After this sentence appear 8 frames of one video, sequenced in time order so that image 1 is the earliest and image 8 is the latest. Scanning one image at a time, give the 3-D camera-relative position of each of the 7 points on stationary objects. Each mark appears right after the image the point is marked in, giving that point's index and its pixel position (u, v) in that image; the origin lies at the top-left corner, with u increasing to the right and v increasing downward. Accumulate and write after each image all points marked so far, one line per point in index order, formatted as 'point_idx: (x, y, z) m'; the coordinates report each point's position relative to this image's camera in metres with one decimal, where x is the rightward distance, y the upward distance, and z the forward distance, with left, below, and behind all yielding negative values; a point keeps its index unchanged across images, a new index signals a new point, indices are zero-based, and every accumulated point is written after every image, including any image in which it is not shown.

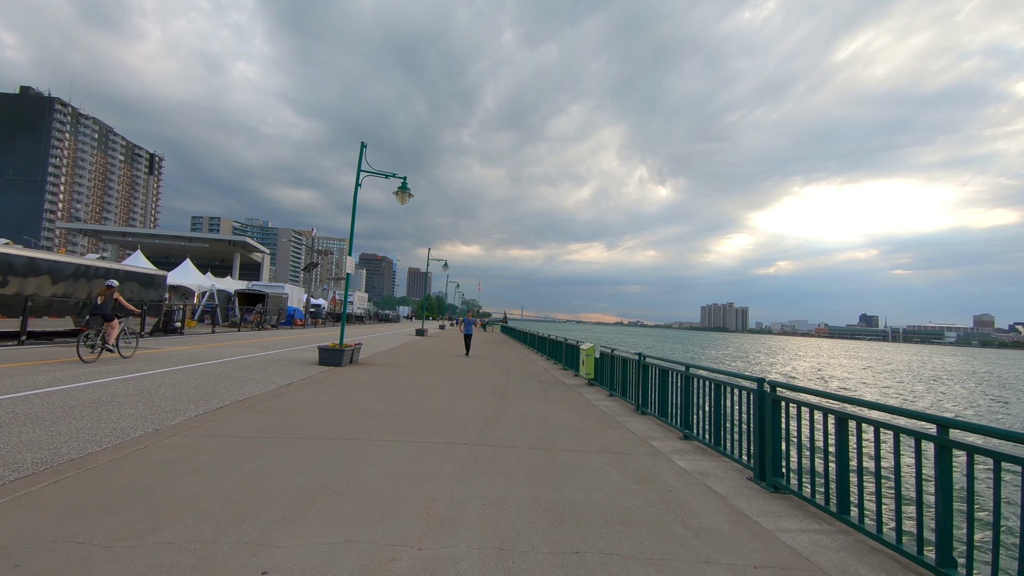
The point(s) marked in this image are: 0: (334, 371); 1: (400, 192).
0: (-4.9, -2.3, +12.1) m
1: (-3.7, +3.1, +14.4) m
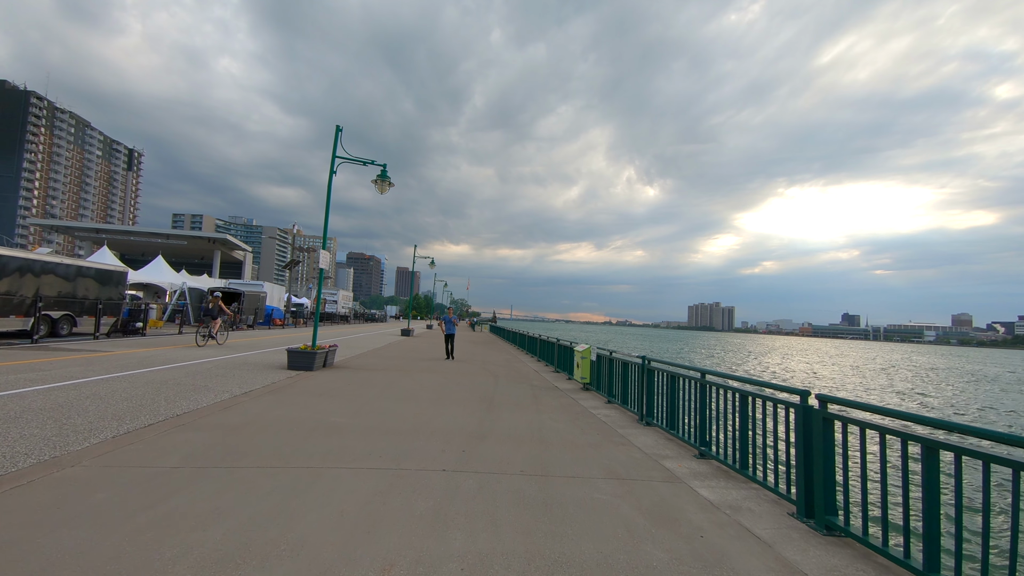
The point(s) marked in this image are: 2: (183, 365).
0: (-5.2, -2.2, +10.9) m
1: (-4.0, +3.2, +13.2) m
2: (-8.6, -2.0, +11.4) m
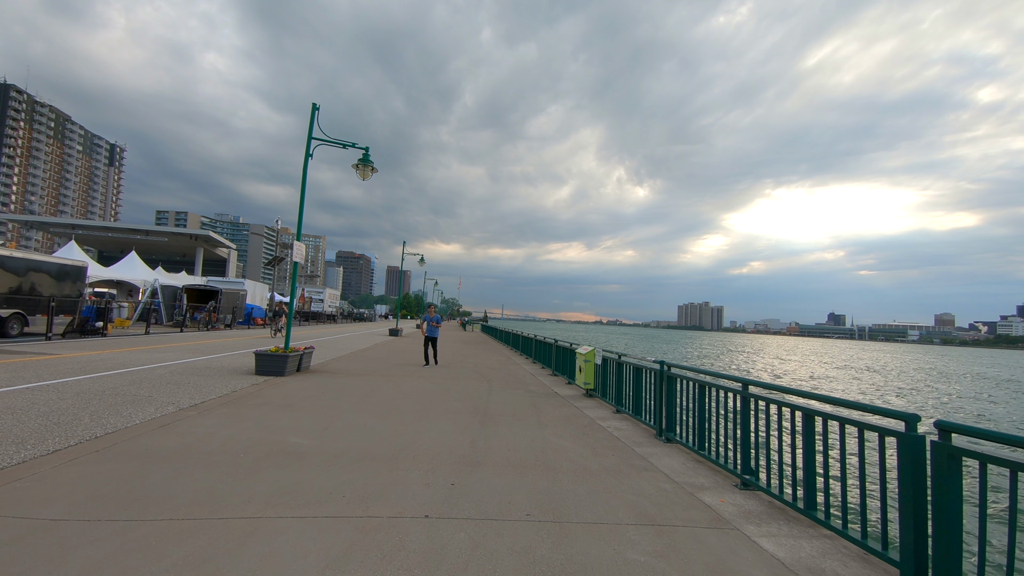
0: (-5.3, -2.1, +9.6) m
1: (-4.2, +3.3, +11.9) m
2: (-8.7, -1.9, +10.1) m
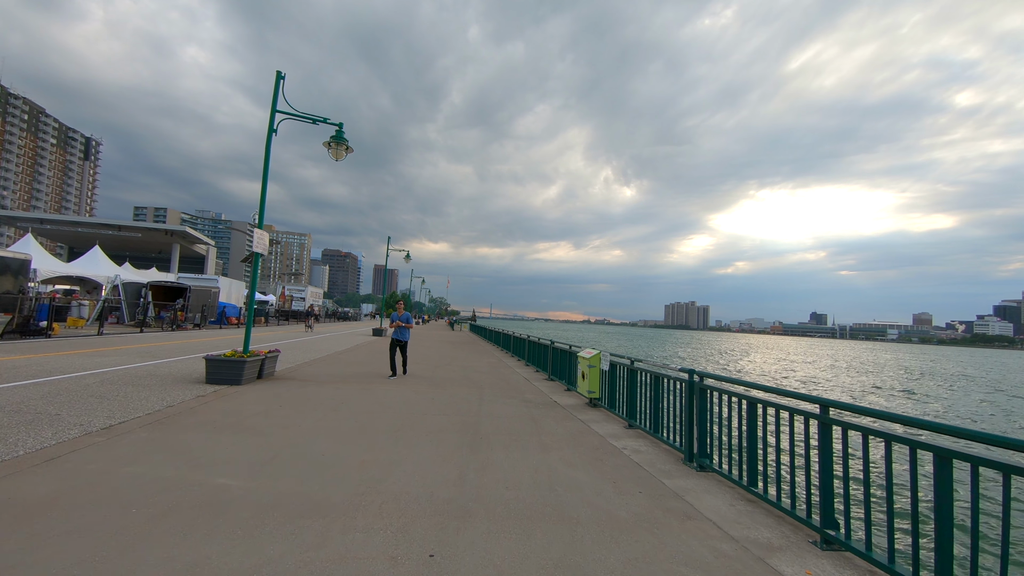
0: (-5.4, -2.0, +8.1) m
1: (-4.3, +3.4, +10.4) m
2: (-8.8, -1.8, +8.5) m
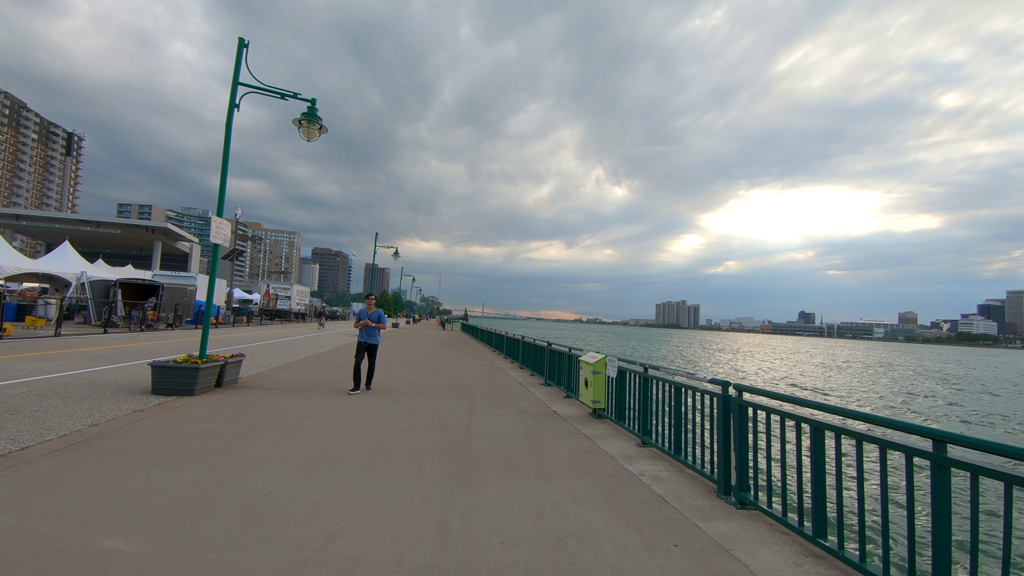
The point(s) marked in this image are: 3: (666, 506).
0: (-5.5, -1.9, +6.9) m
1: (-4.4, +3.5, +9.3) m
2: (-8.9, -1.7, +7.2) m
3: (+1.5, -2.2, +4.4) m
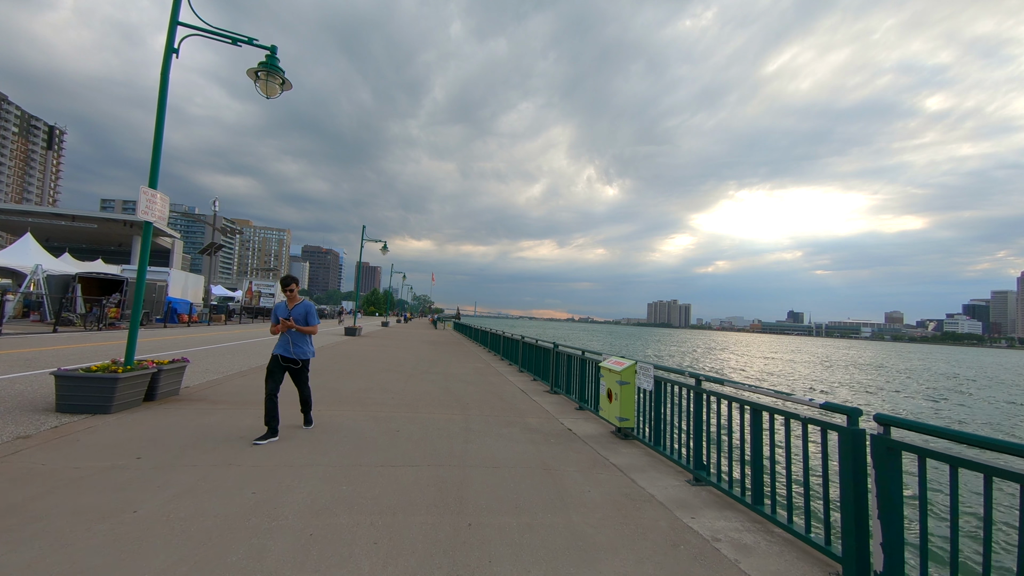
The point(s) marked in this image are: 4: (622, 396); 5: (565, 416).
0: (-5.4, -1.7, +5.2) m
1: (-4.4, +3.7, +7.5) m
2: (-8.8, -1.5, +5.4) m
3: (+1.7, -2.0, +2.8) m
4: (+1.6, -1.6, +6.4) m
5: (+1.0, -2.3, +7.8) m
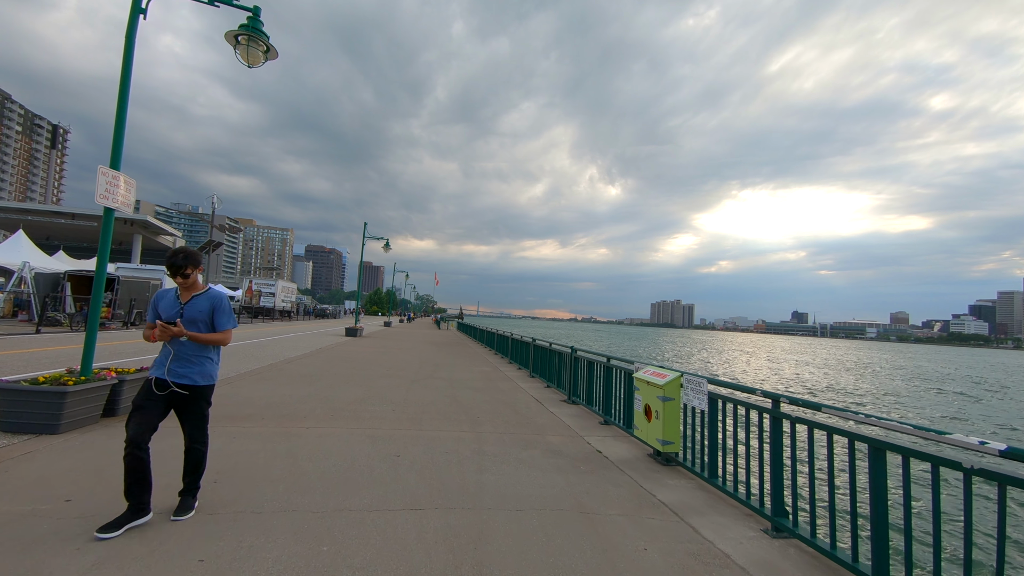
0: (-5.1, -1.7, +4.2) m
1: (-4.1, +3.7, +6.5) m
2: (-8.6, -1.5, +4.4) m
3: (+2.0, -2.0, +1.8) m
4: (+1.9, -1.6, +5.4) m
5: (+1.2, -2.3, +6.8) m
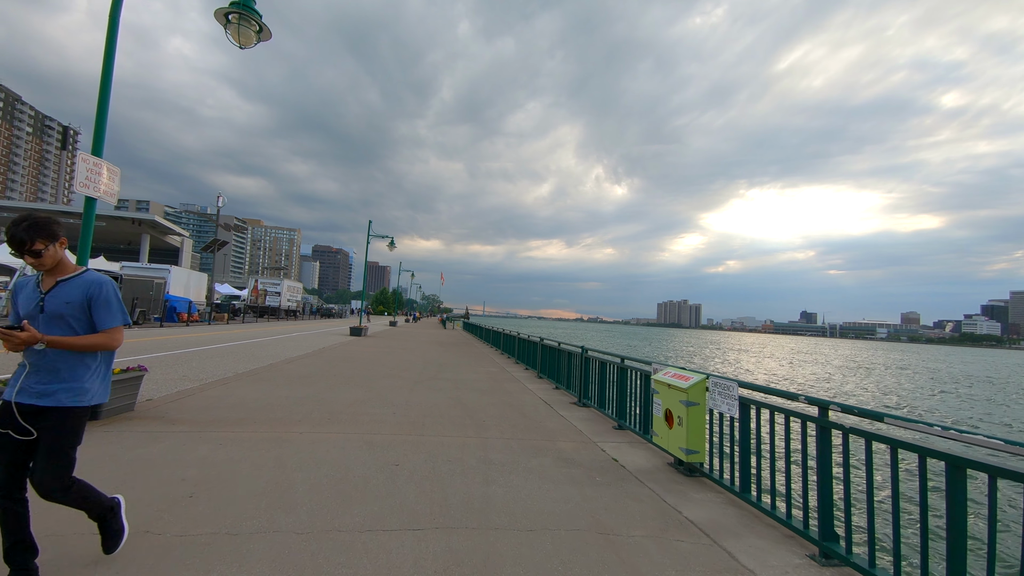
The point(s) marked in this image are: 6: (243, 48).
0: (-5.0, -1.6, +3.8) m
1: (-4.0, +3.8, +6.2) m
2: (-8.5, -1.4, +4.1) m
3: (+2.0, -1.9, +1.3) m
4: (+2.0, -1.5, +4.9) m
5: (+1.4, -2.2, +6.4) m
6: (-3.8, +3.4, +6.2) m
